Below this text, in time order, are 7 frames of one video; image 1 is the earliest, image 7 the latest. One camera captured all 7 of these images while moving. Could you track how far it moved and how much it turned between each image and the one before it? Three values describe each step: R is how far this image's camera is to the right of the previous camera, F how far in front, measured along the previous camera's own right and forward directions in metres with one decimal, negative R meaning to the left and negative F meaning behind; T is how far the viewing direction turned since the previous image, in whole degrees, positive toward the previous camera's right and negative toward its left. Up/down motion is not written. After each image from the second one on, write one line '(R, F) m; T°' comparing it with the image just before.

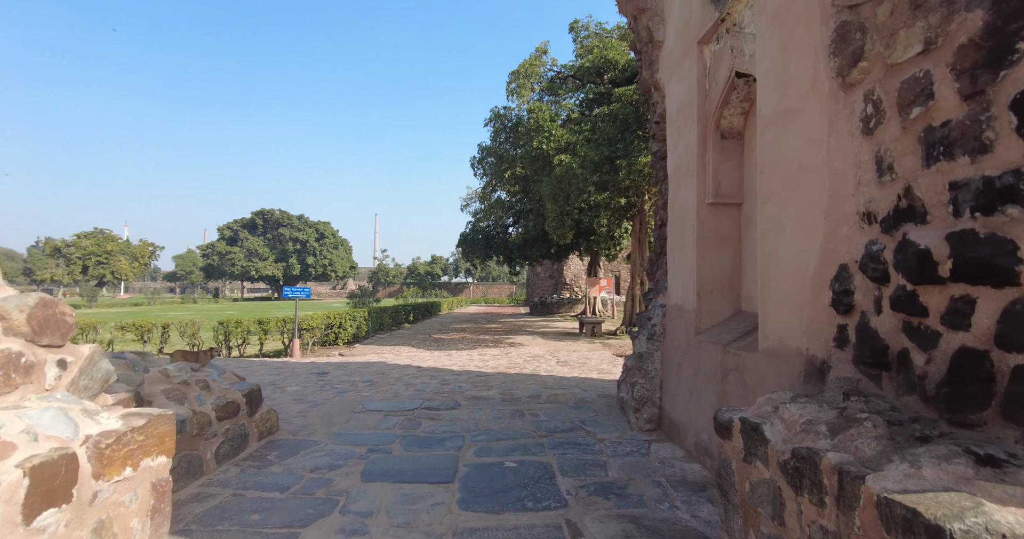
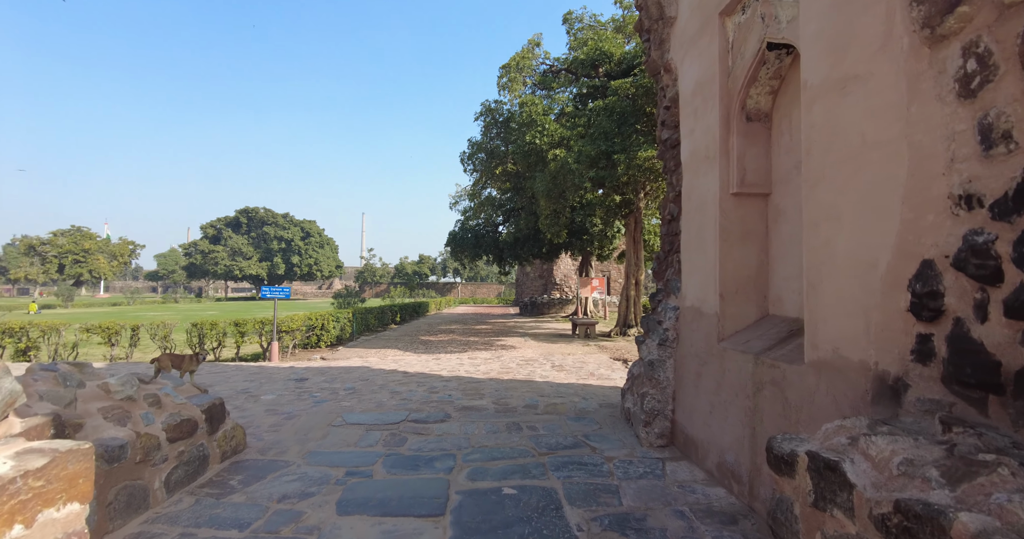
(-0.1, +0.5) m; +1°
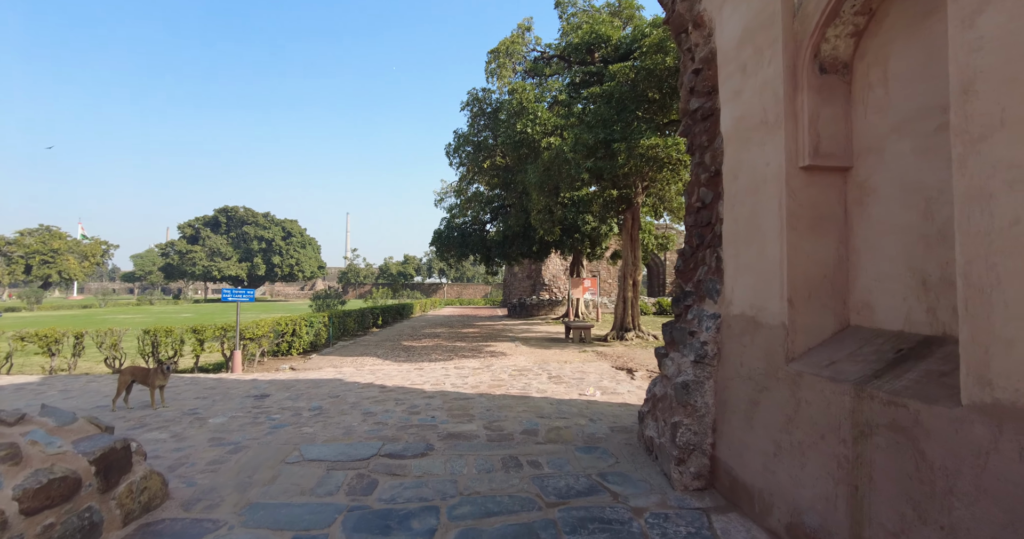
(-0.1, +1.0) m; +2°
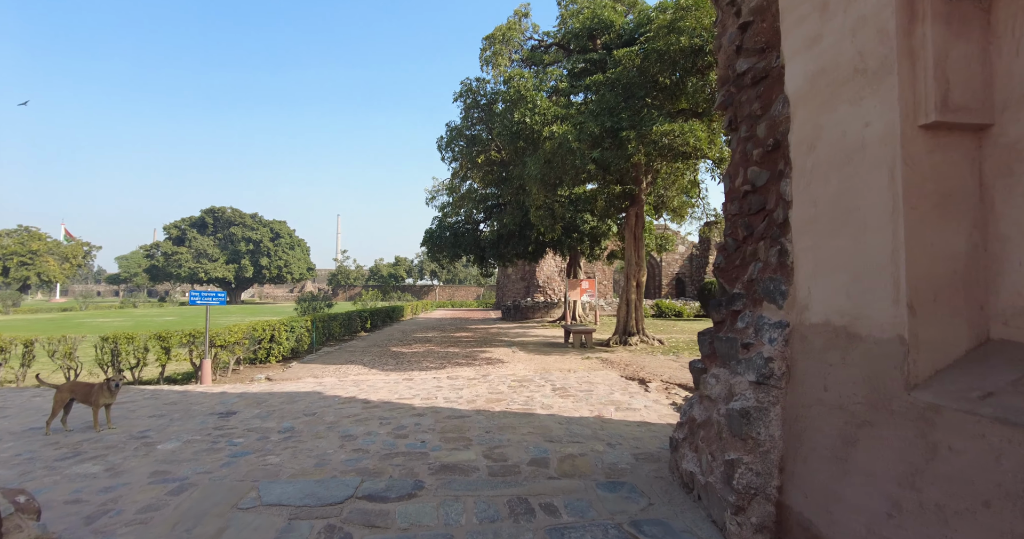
(-0.1, +0.8) m; +1°
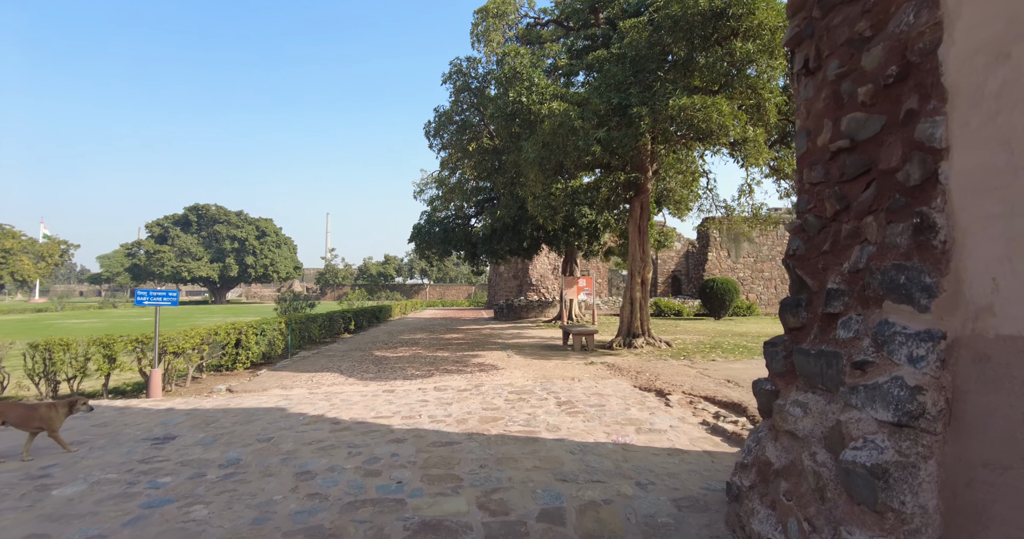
(-0.1, +1.0) m; +1°
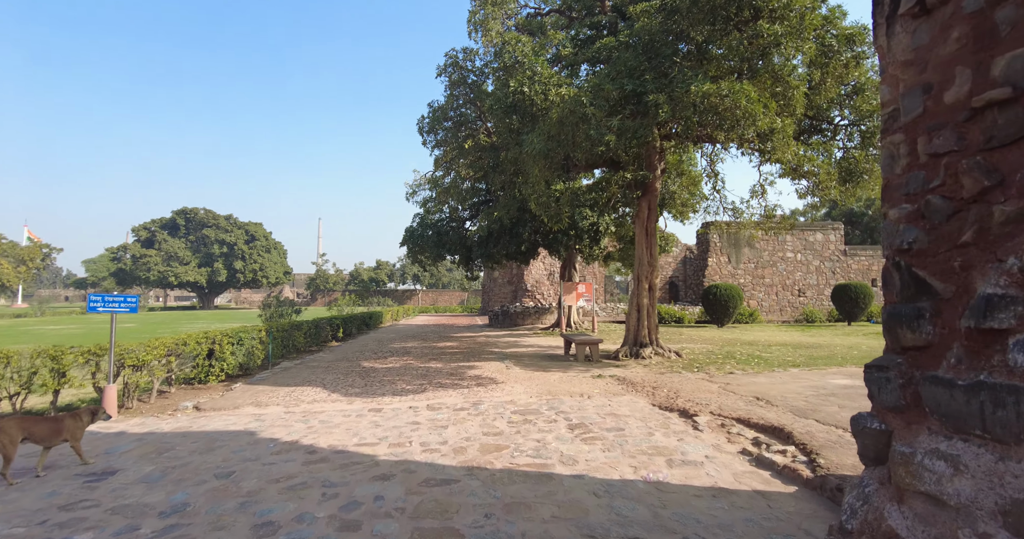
(-0.1, +0.8) m; +1°
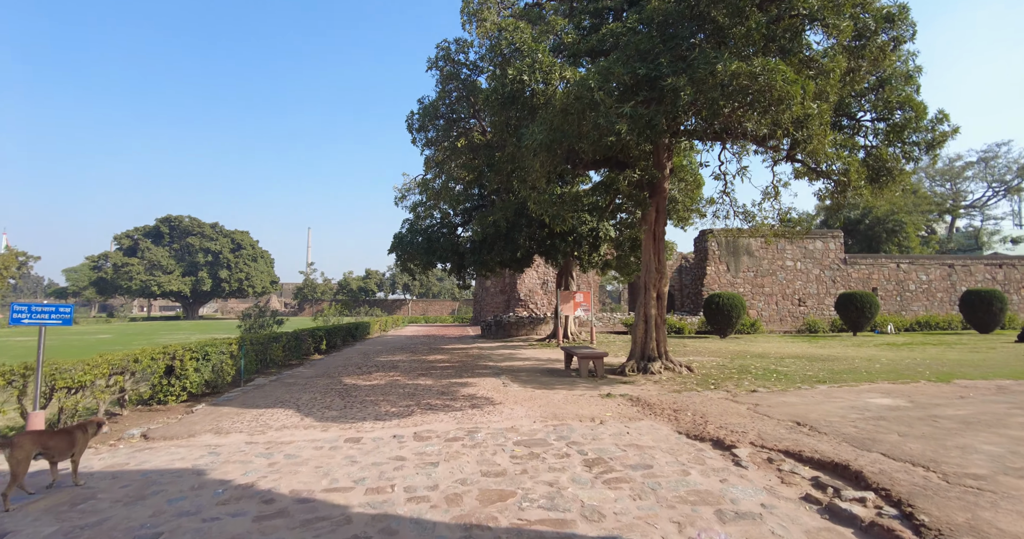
(-0.1, +0.9) m; +1°
